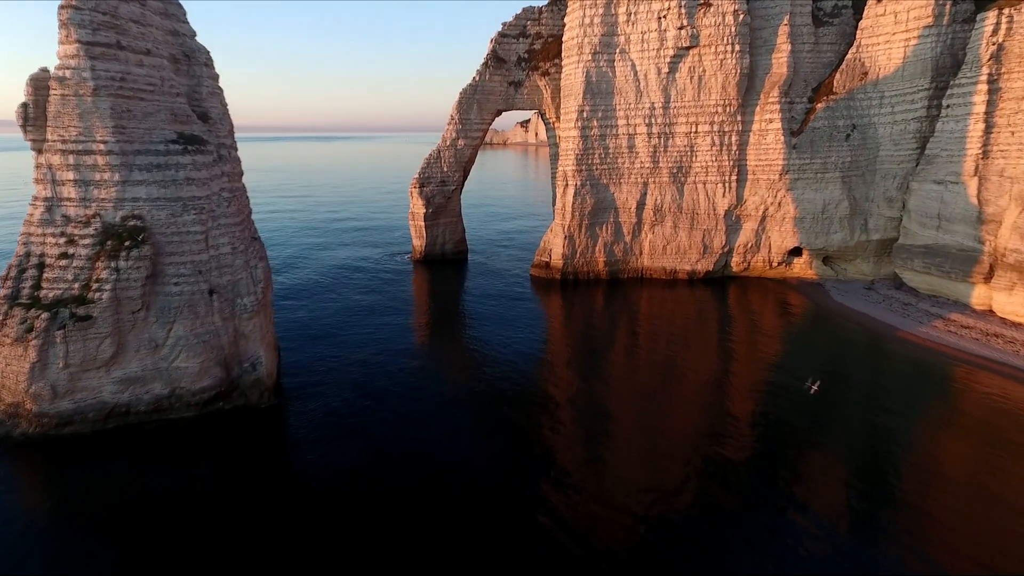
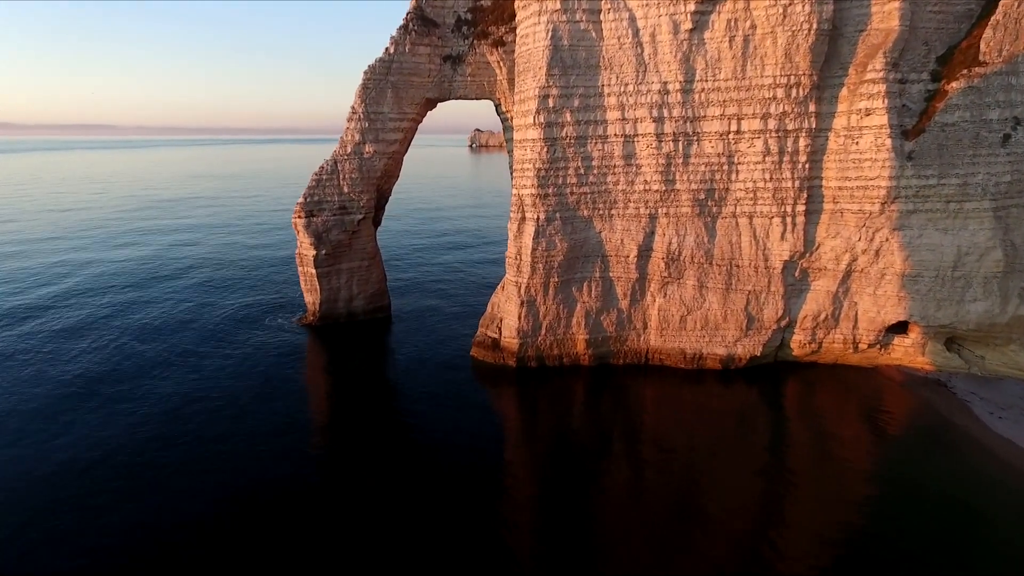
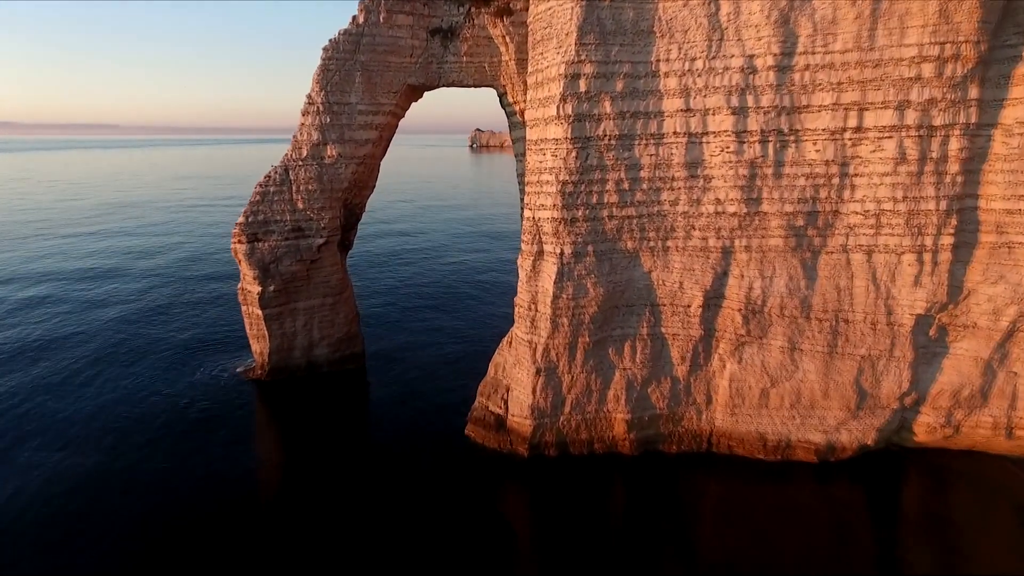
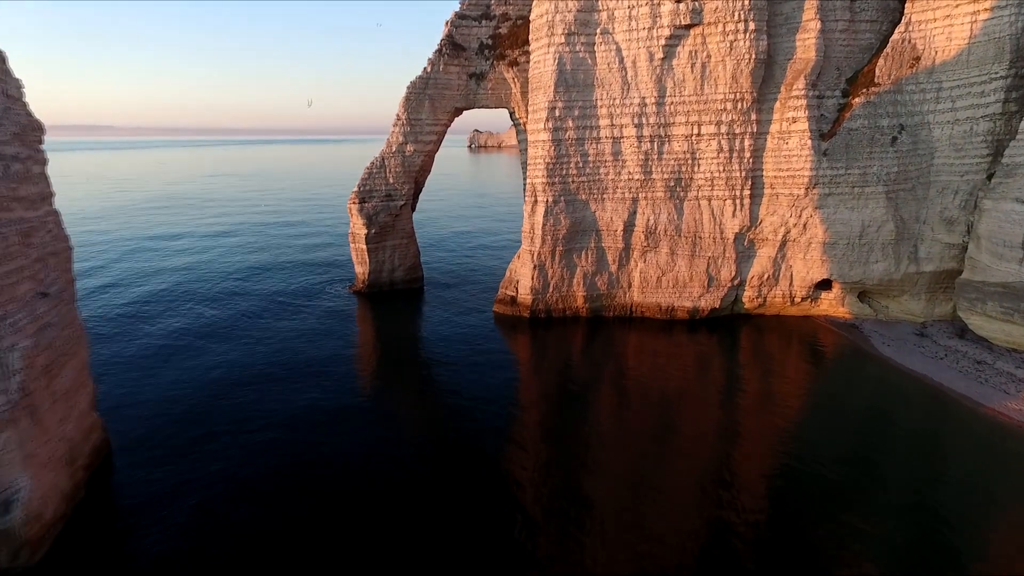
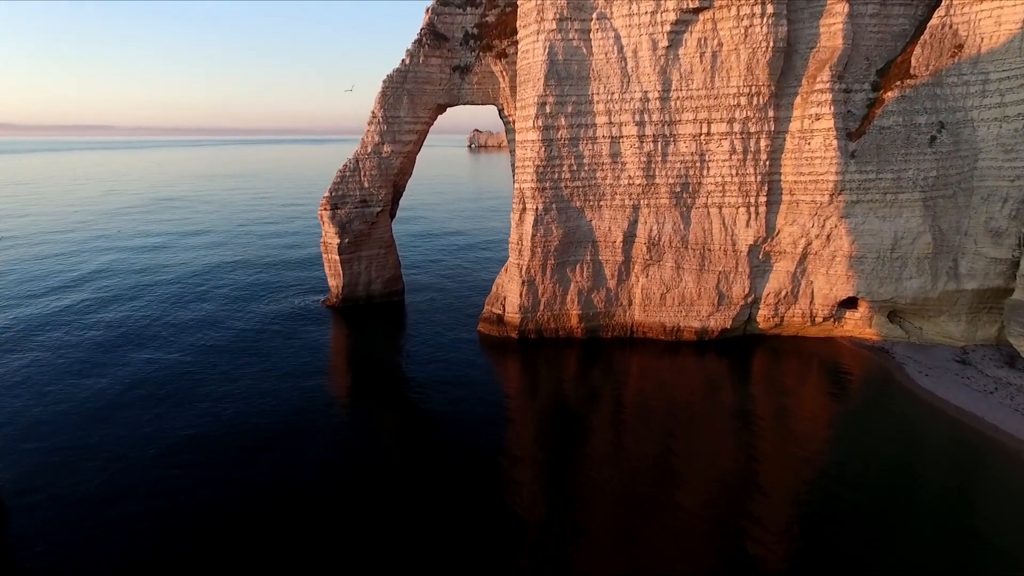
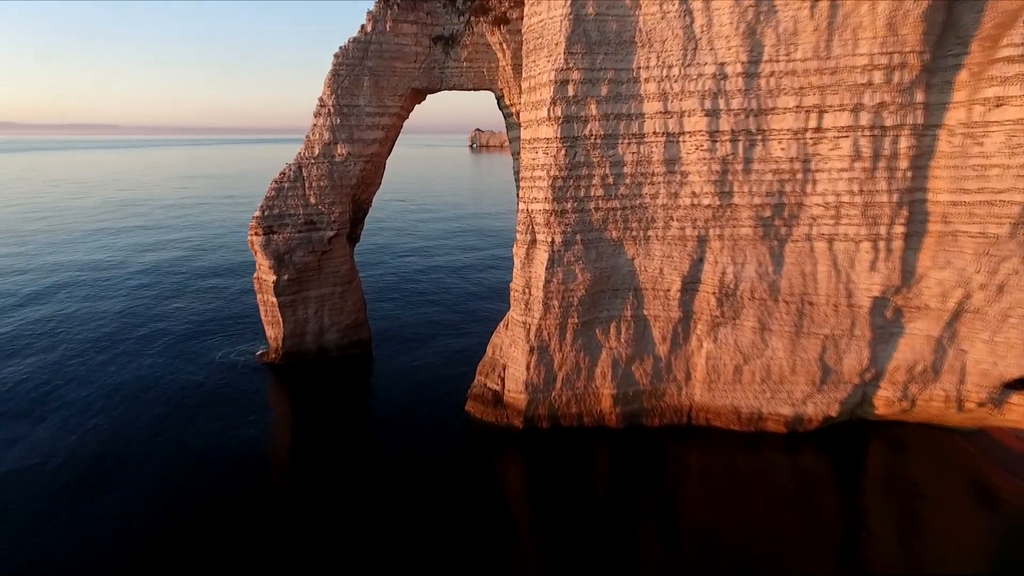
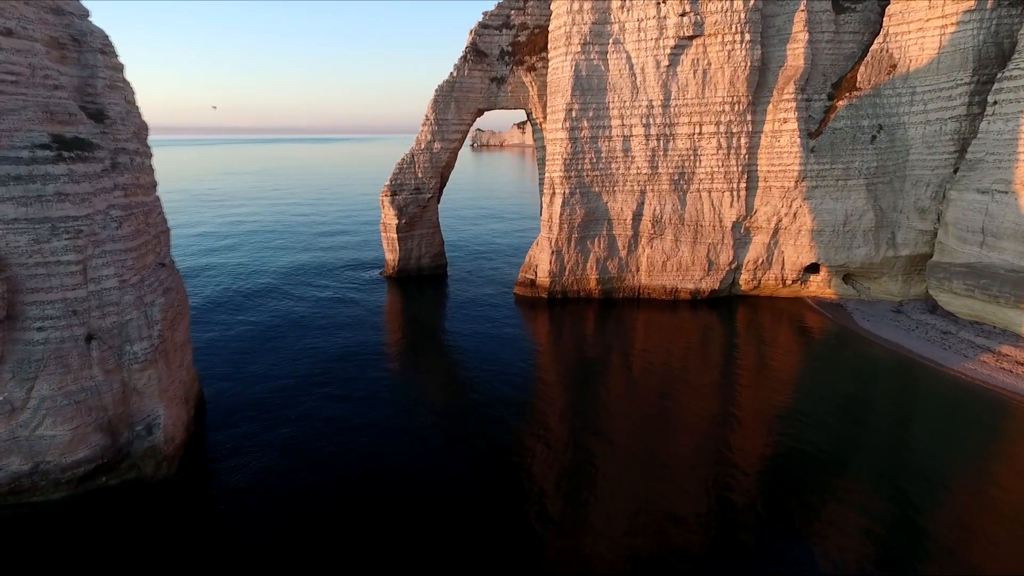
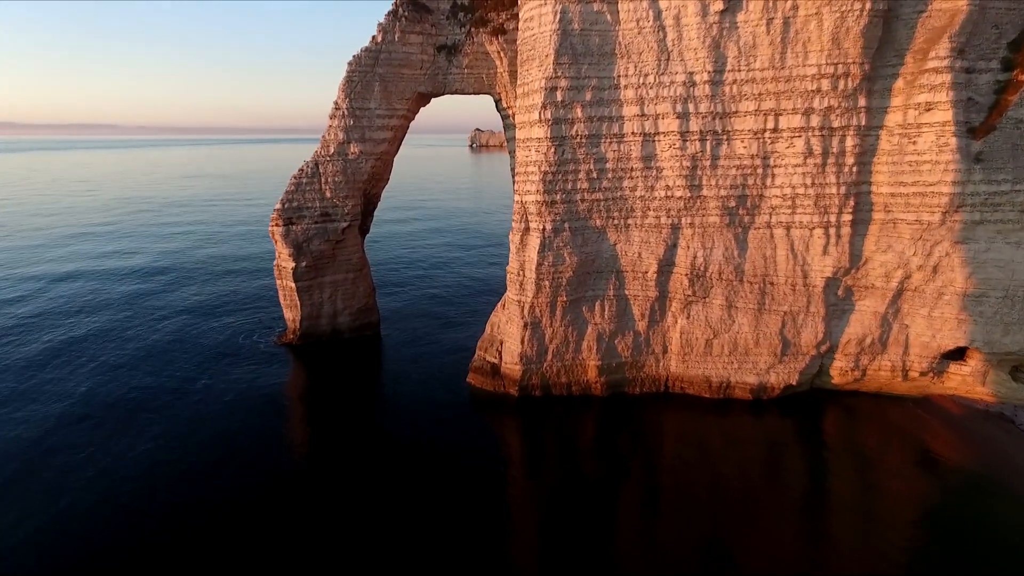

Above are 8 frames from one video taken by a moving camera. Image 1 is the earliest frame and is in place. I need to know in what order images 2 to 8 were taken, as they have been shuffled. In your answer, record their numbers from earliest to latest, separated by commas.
7, 4, 5, 2, 8, 6, 3
